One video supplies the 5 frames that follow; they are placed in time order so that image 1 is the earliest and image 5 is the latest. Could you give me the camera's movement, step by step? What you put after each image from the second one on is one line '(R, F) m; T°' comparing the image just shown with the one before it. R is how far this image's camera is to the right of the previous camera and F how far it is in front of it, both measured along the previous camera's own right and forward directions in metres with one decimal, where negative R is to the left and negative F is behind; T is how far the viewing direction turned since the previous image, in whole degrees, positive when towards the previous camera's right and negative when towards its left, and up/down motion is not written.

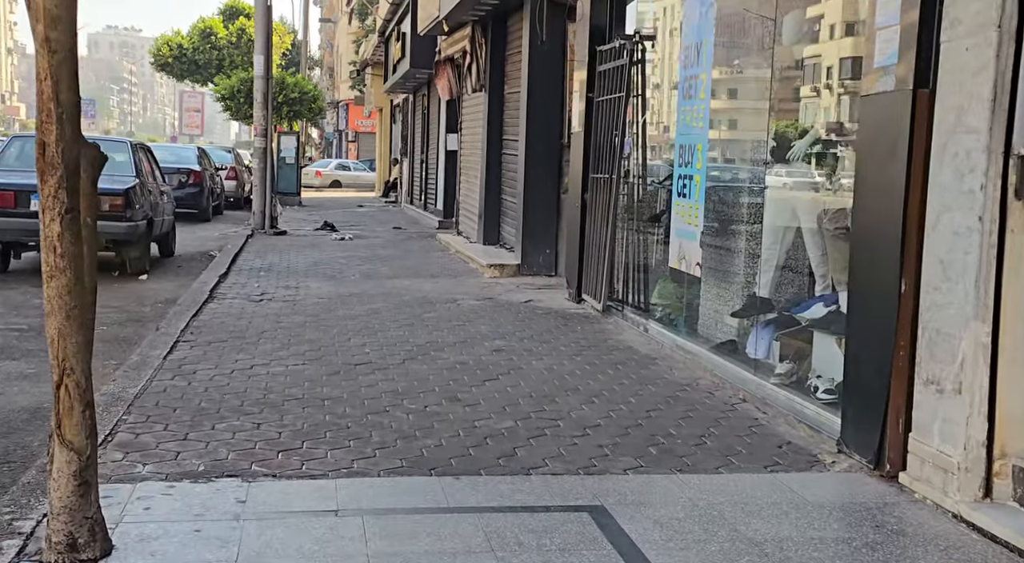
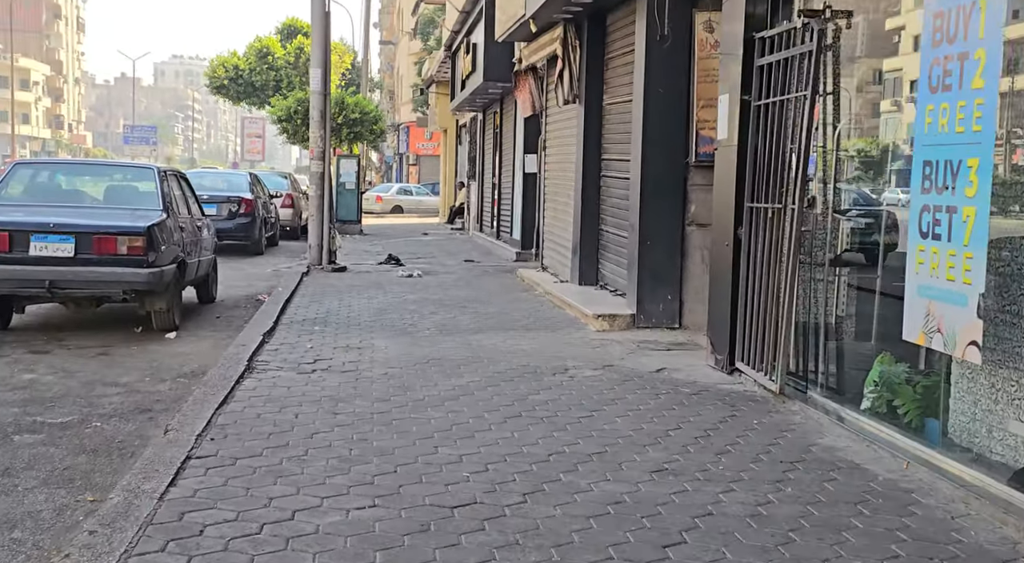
(-0.5, +2.4) m; -3°
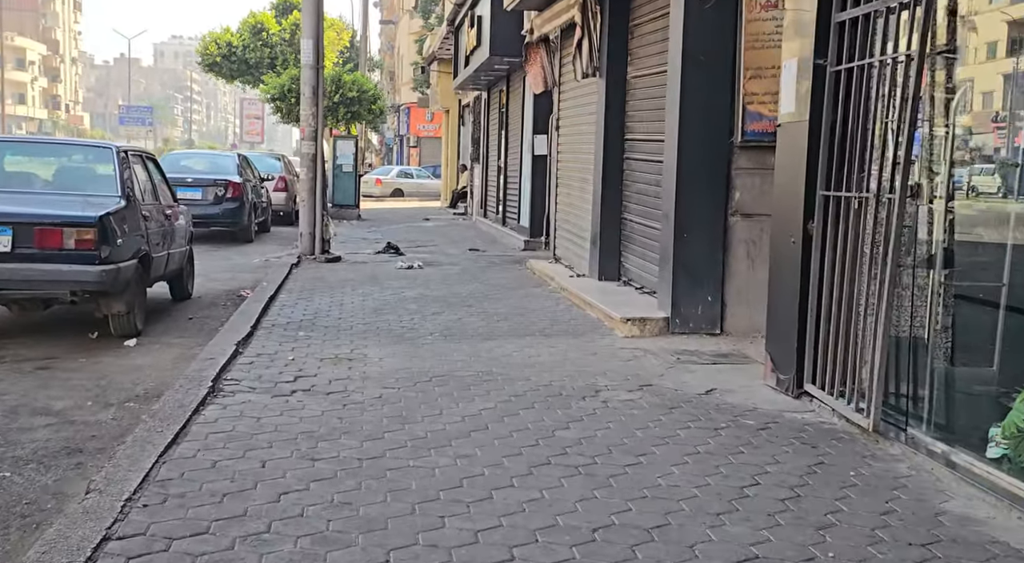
(-0.1, +1.3) m; 0°
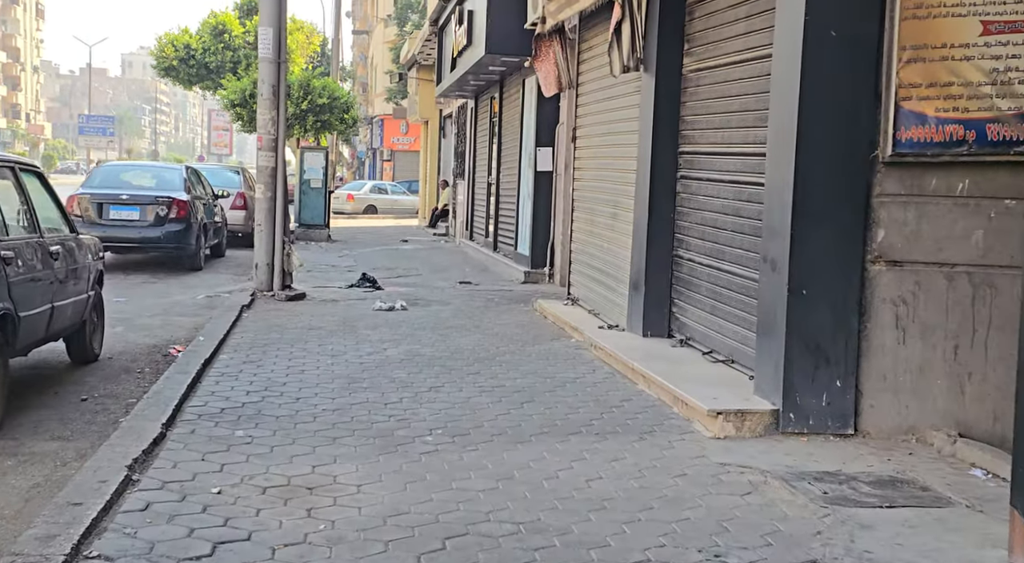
(-0.4, +2.8) m; +2°
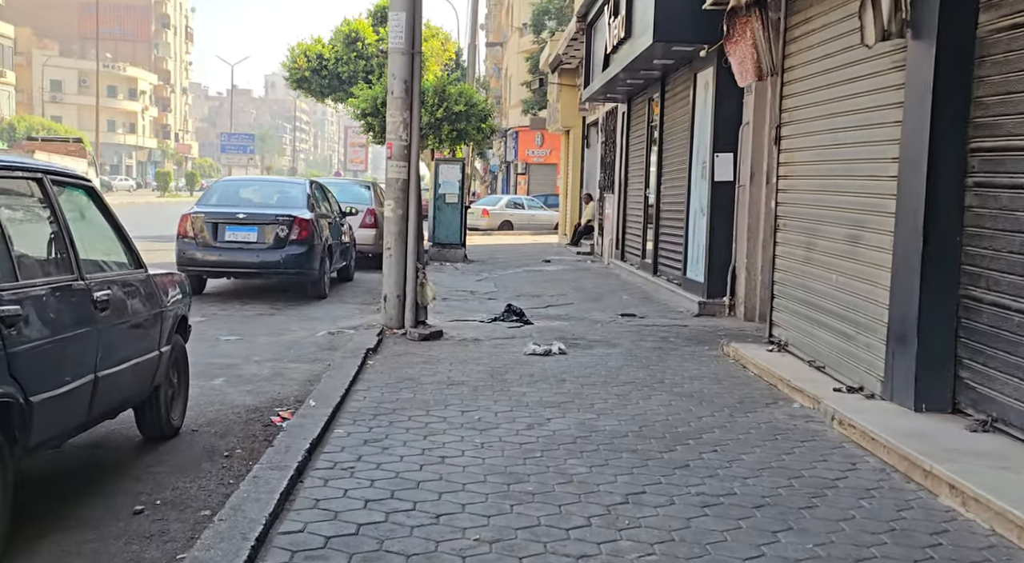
(-0.5, +2.3) m; -7°
